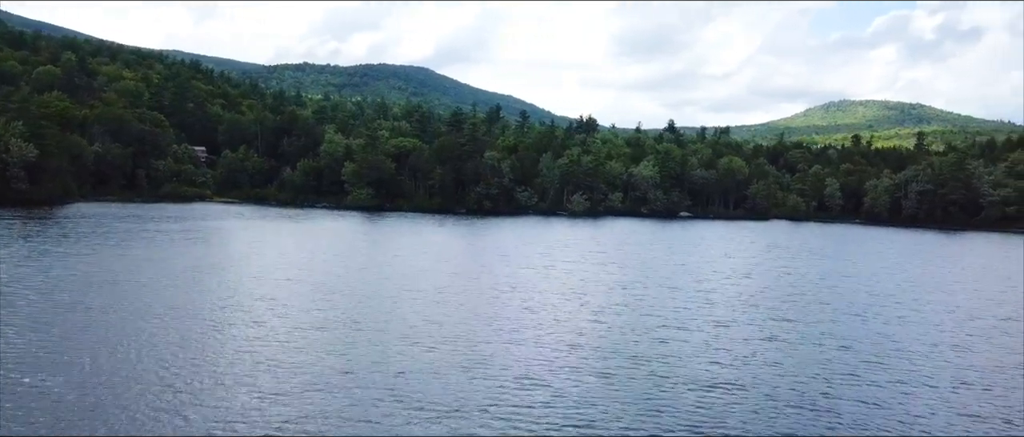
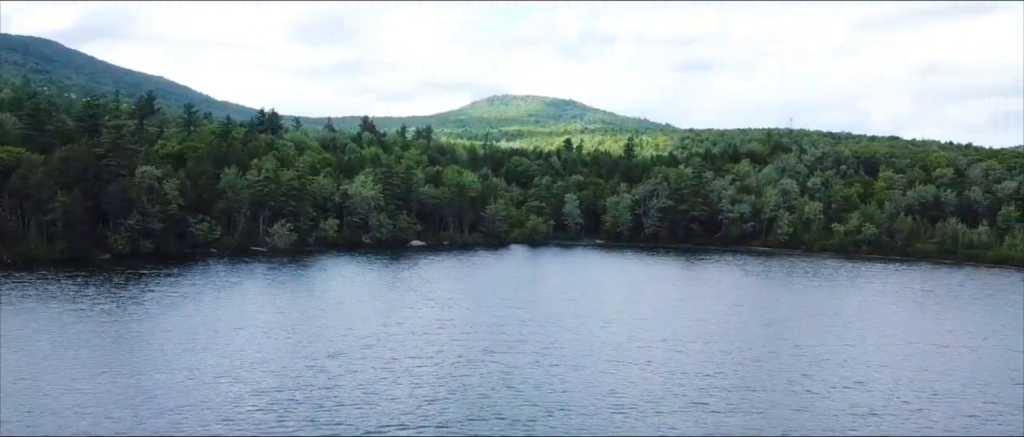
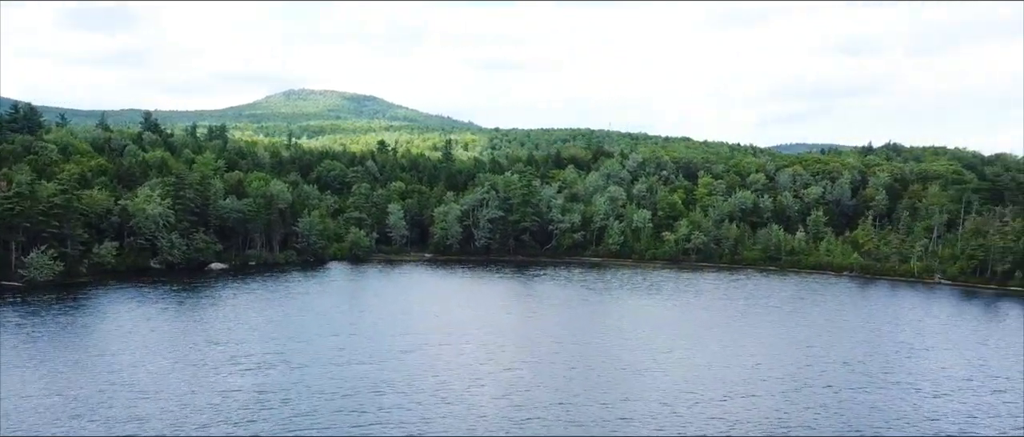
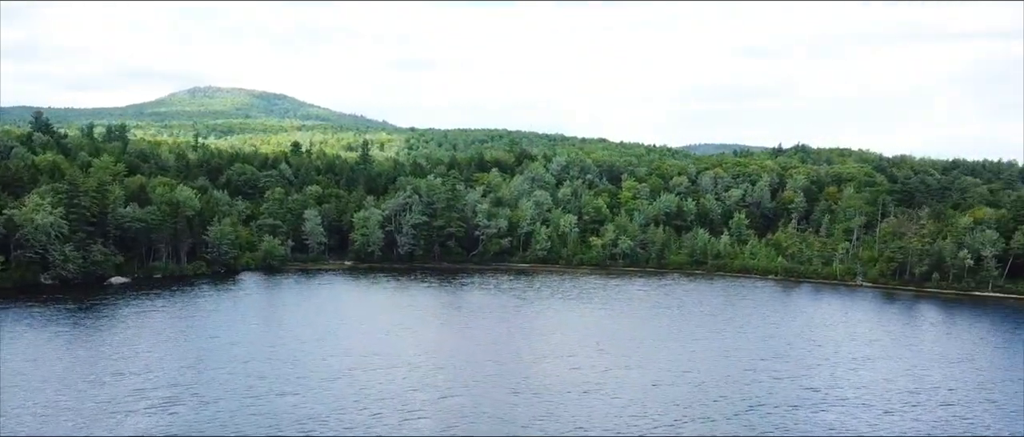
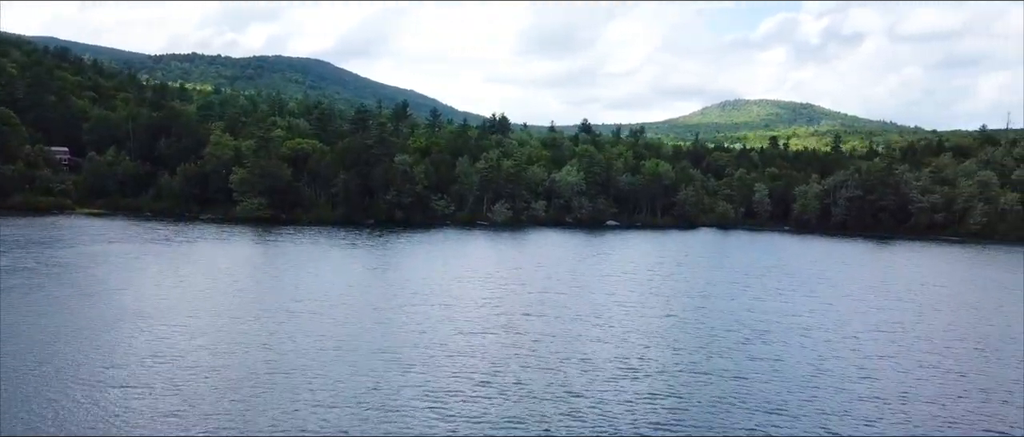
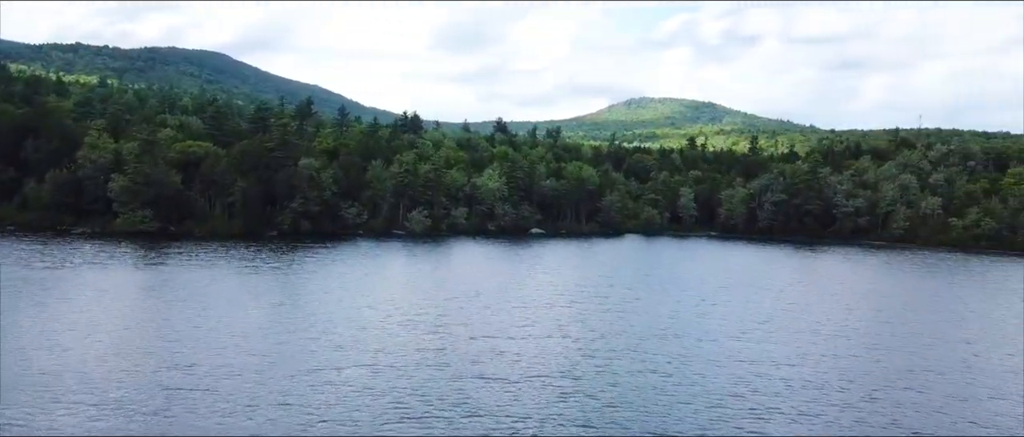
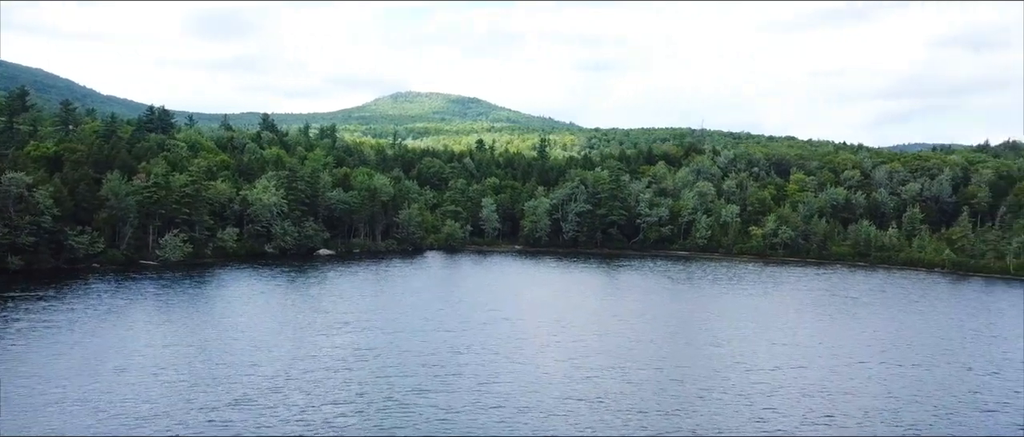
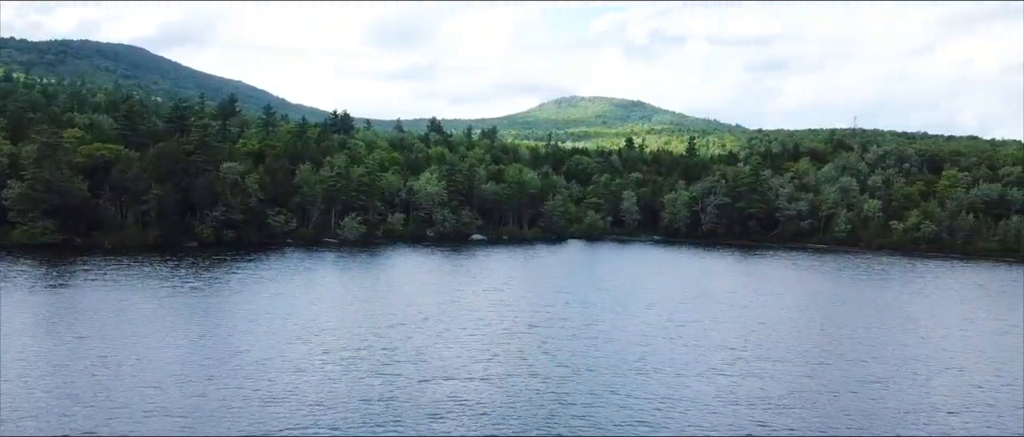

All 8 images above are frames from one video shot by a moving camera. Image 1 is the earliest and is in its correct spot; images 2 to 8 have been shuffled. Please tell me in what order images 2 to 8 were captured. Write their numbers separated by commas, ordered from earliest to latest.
5, 6, 8, 2, 7, 3, 4
